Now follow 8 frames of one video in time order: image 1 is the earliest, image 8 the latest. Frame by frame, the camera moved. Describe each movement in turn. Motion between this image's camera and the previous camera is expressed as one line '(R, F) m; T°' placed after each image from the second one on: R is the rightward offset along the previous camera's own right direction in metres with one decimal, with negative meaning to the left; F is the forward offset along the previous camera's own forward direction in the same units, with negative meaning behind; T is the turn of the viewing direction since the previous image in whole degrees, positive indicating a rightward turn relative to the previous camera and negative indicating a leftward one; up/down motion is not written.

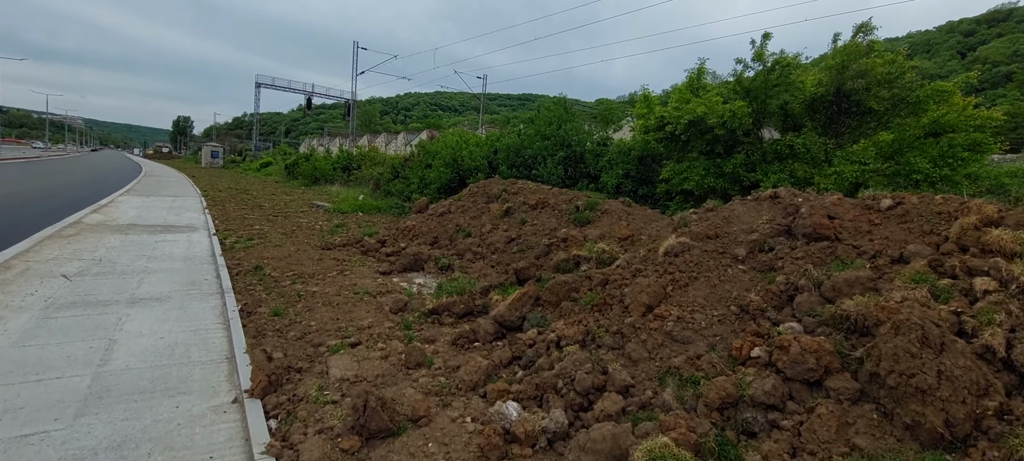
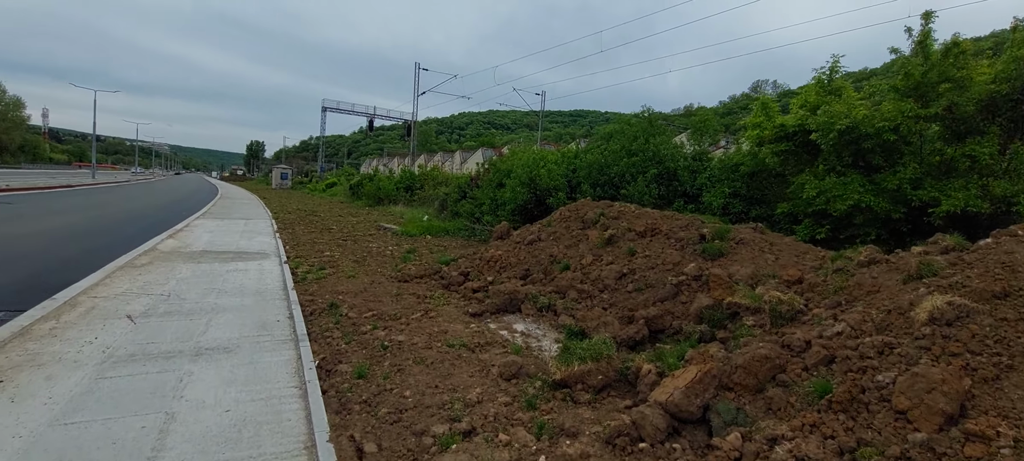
(-0.7, +1.1) m; -6°
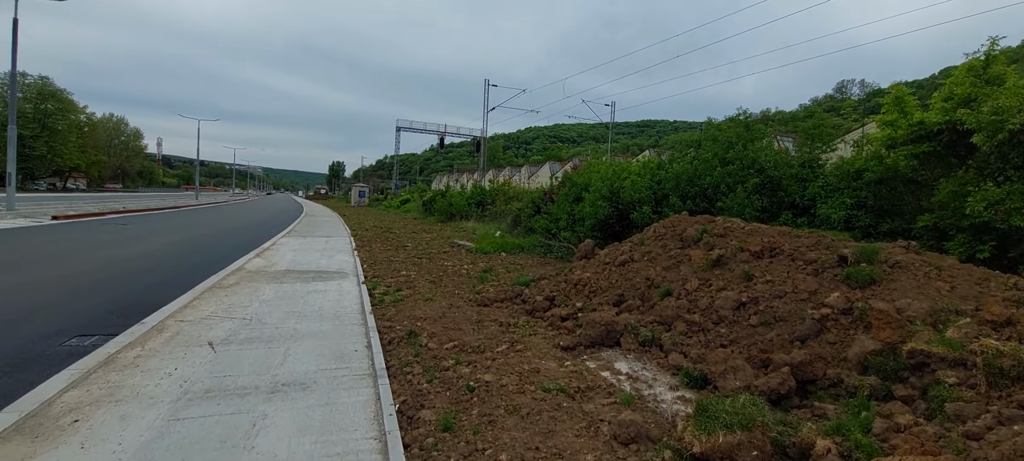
(-0.3, +0.7) m; -8°
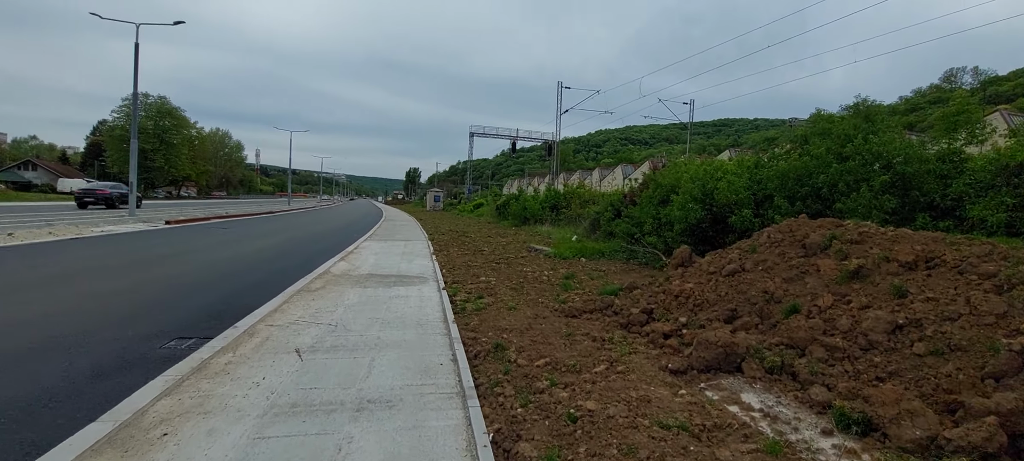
(-0.3, +0.5) m; -8°
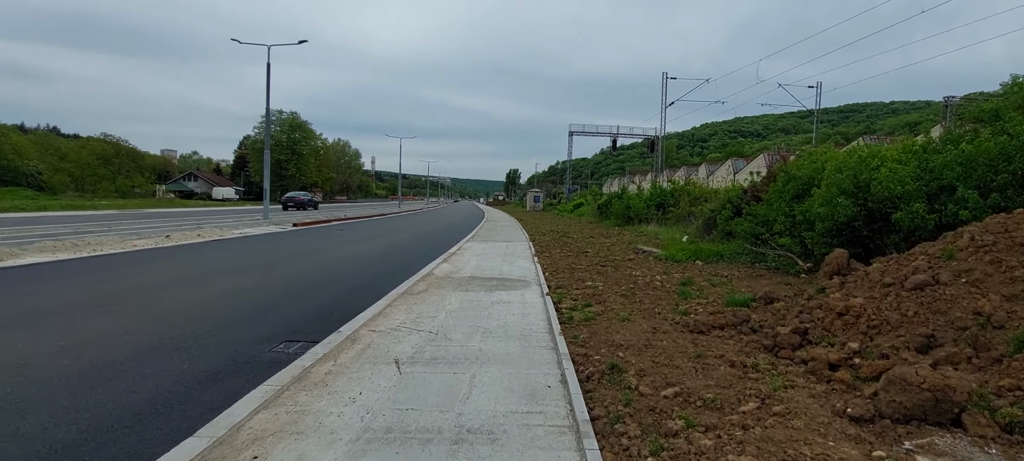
(-0.2, +0.7) m; -12°
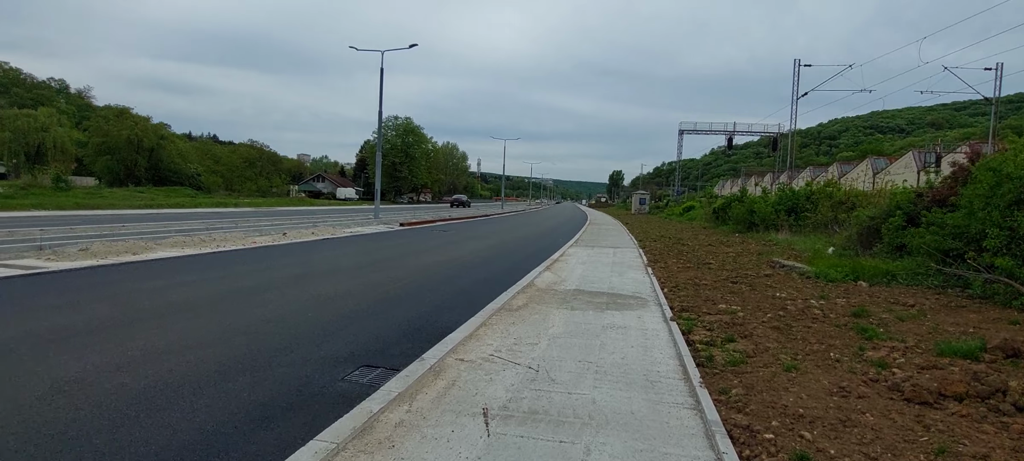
(-0.2, +1.3) m; -12°
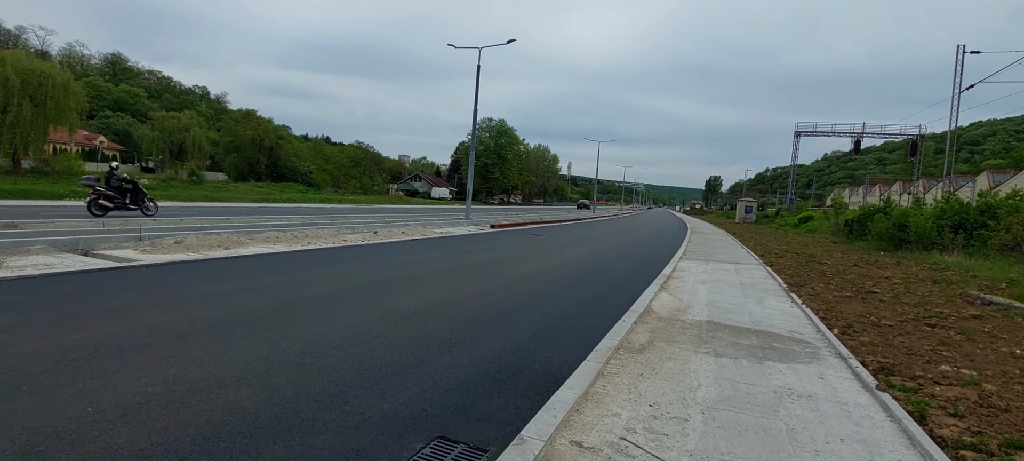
(-0.5, +1.8) m; -10°
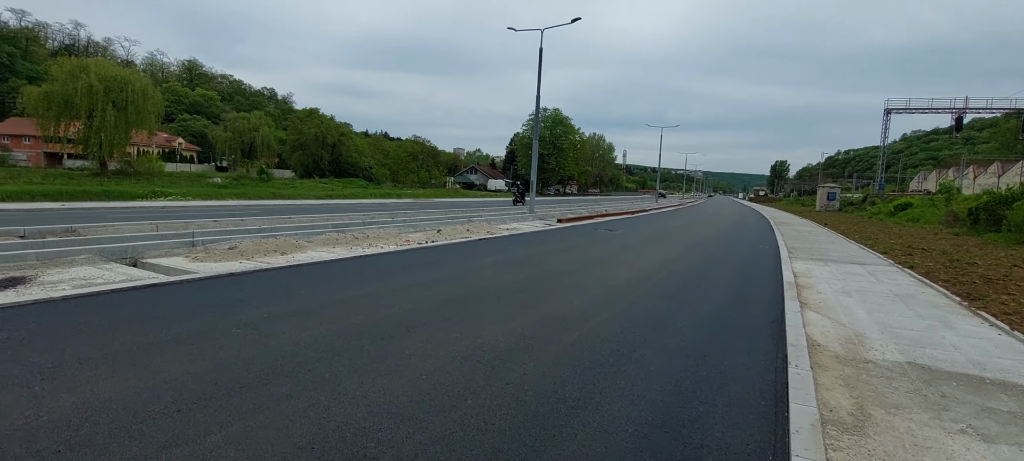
(-0.7, +1.8) m; -6°
